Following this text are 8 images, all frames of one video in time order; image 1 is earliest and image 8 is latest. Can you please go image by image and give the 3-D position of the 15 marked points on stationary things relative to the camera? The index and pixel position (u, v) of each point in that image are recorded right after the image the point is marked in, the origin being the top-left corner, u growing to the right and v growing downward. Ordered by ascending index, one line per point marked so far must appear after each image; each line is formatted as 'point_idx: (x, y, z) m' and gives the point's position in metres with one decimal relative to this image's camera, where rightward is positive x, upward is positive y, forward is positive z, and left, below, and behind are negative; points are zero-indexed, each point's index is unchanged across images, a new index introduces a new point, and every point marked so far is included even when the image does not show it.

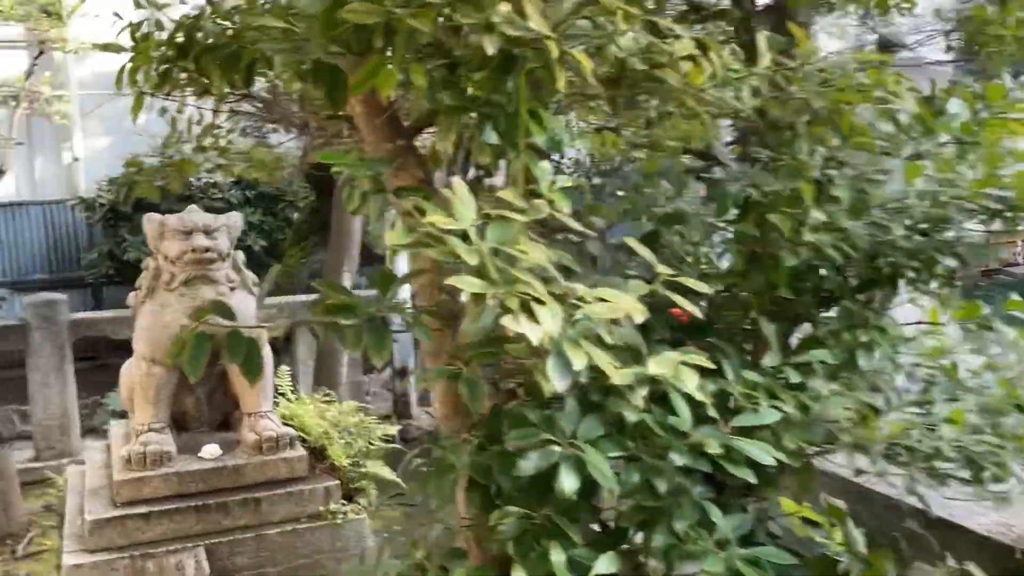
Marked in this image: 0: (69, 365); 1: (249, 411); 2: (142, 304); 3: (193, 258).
0: (-2.7, -0.5, +5.7) m
1: (-1.0, -0.5, +3.4) m
2: (-1.3, -0.1, +3.3) m
3: (-1.1, +0.1, +3.2) m
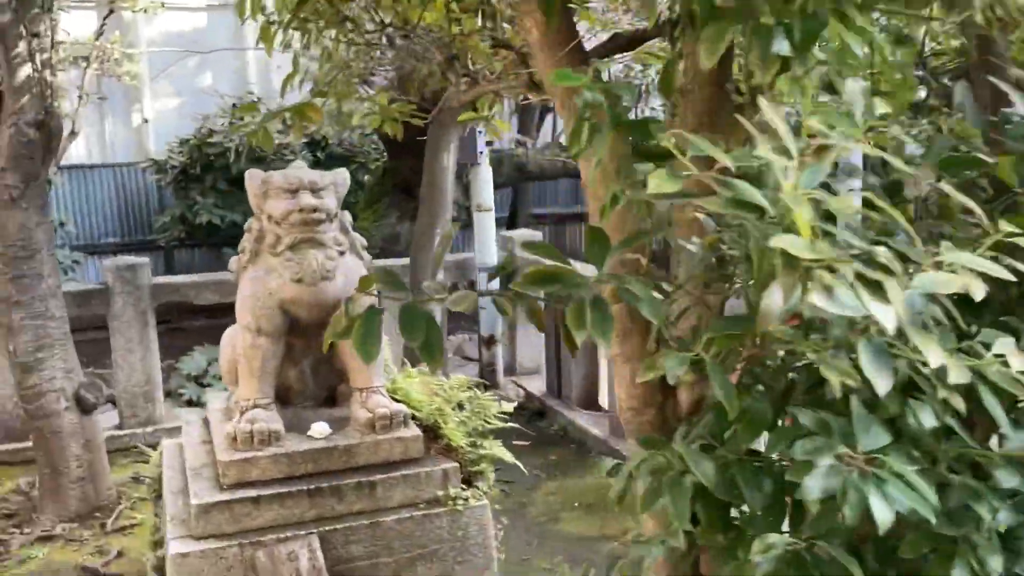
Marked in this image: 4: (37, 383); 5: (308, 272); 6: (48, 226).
0: (-2.2, -0.3, +5.5) m
1: (-0.5, -0.3, +3.1) m
2: (-0.9, +0.1, +3.0) m
3: (-0.7, +0.2, +2.9) m
4: (-2.2, -0.4, +4.3) m
5: (-0.7, +0.1, +2.9) m
6: (-2.2, +0.3, +4.3) m
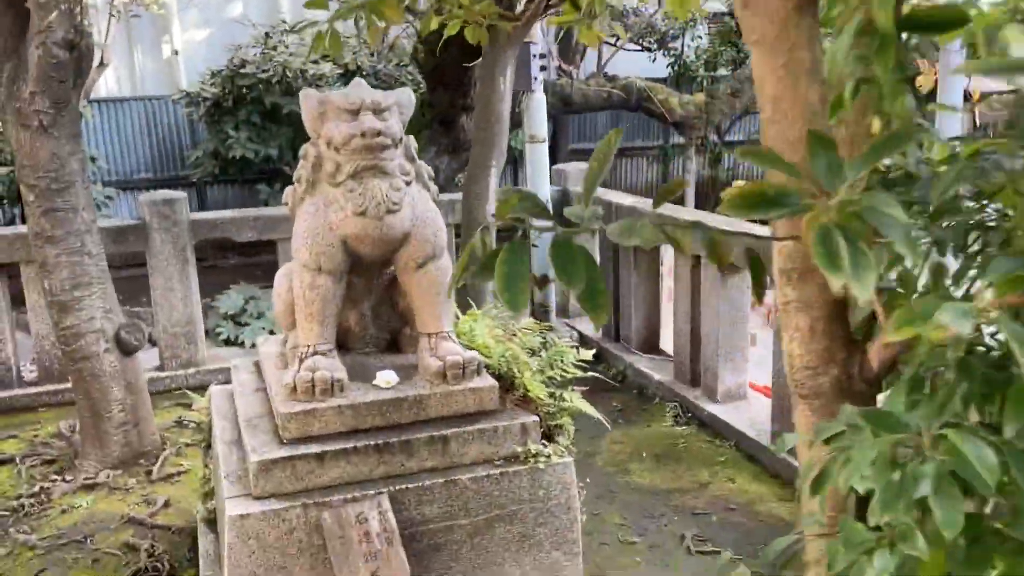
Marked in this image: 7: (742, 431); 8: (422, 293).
0: (-1.8, +0.1, +5.3) m
1: (-0.3, -0.1, +2.8) m
2: (-0.6, +0.3, +2.7) m
3: (-0.4, +0.4, +2.6) m
4: (-1.9, -0.2, +4.0) m
5: (-0.4, +0.2, +2.6) m
6: (-1.9, +0.6, +4.0) m
7: (+1.0, -0.6, +4.1) m
8: (-0.3, 0.0, +2.8) m
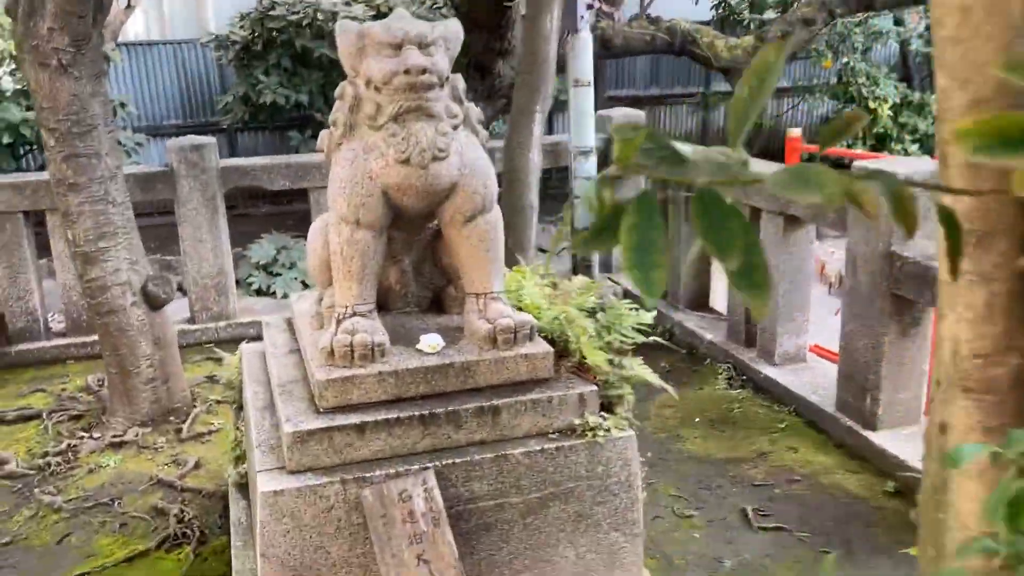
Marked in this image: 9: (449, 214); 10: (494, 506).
0: (-1.6, +0.4, +5.0) m
1: (-0.1, 0.0, +2.5) m
2: (-0.5, +0.4, +2.5) m
3: (-0.3, +0.5, +2.3) m
4: (-1.7, +0.1, +3.9) m
5: (-0.2, +0.4, +2.4) m
6: (-1.7, +0.8, +3.8) m
7: (+1.2, -0.4, +3.8) m
8: (-0.1, +0.1, +2.5) m
9: (-0.2, +0.2, +2.5) m
10: (0.0, -0.6, +2.4) m
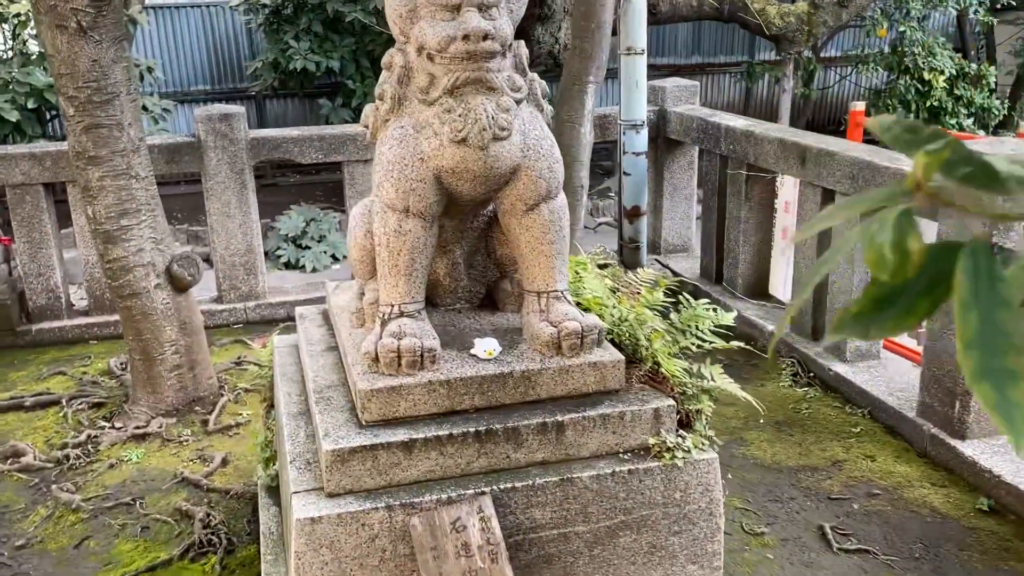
0: (-1.4, +0.5, +4.8) m
1: (+0.1, 0.0, +2.2) m
2: (-0.3, +0.4, +2.2) m
3: (-0.1, +0.5, +2.0) m
4: (-1.5, +0.1, +3.6) m
5: (-0.1, +0.4, +2.1) m
6: (-1.5, +0.9, +3.5) m
7: (+1.4, -0.4, +3.5) m
8: (0.0, +0.1, +2.2) m
9: (0.0, +0.2, +2.2) m
10: (+0.1, -0.6, +2.1) m
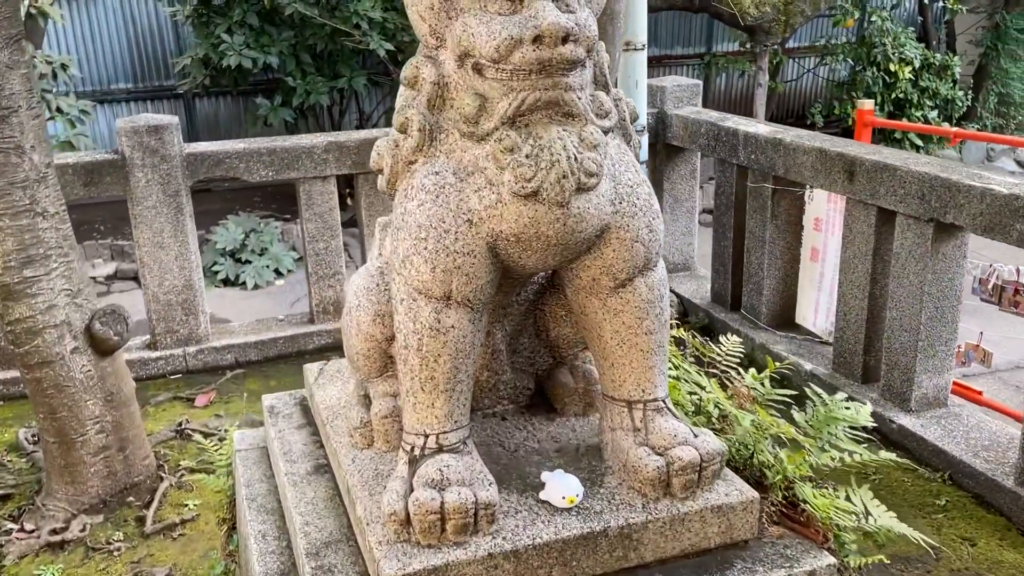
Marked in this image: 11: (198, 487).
0: (-1.4, +0.3, +4.0) m
1: (+0.2, -0.2, +1.6) m
2: (-0.2, +0.2, +1.5) m
3: (0.0, +0.3, +1.3) m
4: (-1.5, -0.1, +2.8) m
5: (+0.1, +0.2, +1.4) m
6: (-1.4, +0.6, +2.7) m
7: (+1.5, -0.6, +2.9) m
8: (+0.2, -0.1, +1.5) m
9: (+0.1, 0.0, +1.5) m
10: (+0.3, -0.7, +1.4) m
11: (-1.1, -0.7, +3.2) m
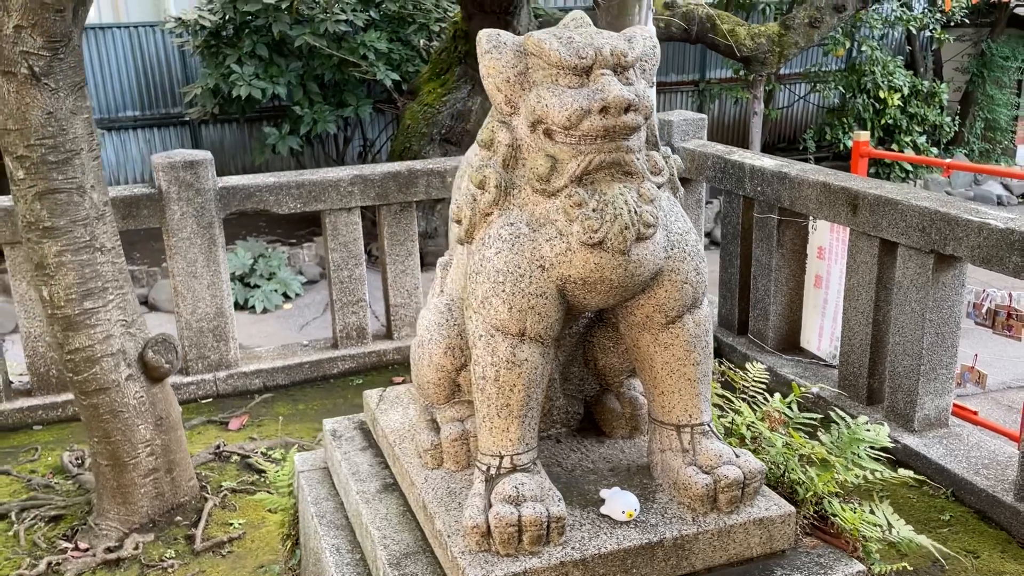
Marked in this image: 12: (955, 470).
0: (-1.3, +0.2, +4.2) m
1: (+0.3, -0.3, +1.8) m
2: (-0.1, +0.1, +1.7) m
3: (+0.2, +0.3, +1.5) m
4: (-1.4, -0.2, +3.0) m
5: (+0.2, +0.1, +1.6) m
6: (-1.3, +0.6, +2.9) m
7: (+1.6, -0.6, +3.1) m
8: (+0.3, -0.1, +1.7) m
9: (+0.2, 0.0, +1.7) m
10: (+0.4, -0.8, +1.6) m
11: (-1.0, -0.8, +3.4) m
12: (+1.5, -0.6, +3.2) m
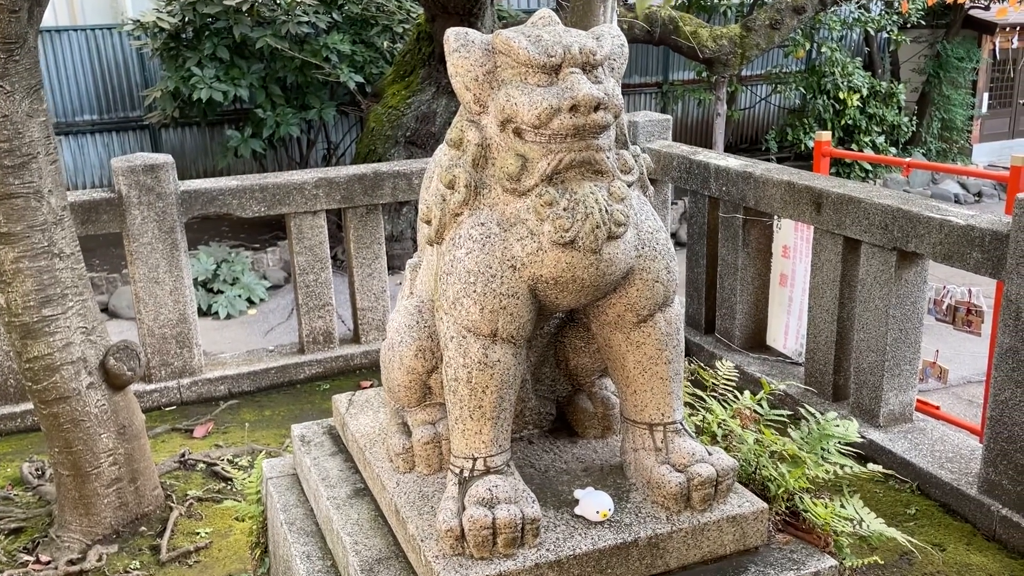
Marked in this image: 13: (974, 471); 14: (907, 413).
0: (-1.5, +0.1, +4.1) m
1: (+0.3, -0.3, +1.8) m
2: (-0.1, +0.1, +1.6) m
3: (+0.1, +0.3, +1.5) m
4: (-1.5, -0.2, +2.9) m
5: (+0.1, +0.1, +1.6) m
6: (-1.5, +0.5, +2.8) m
7: (+1.5, -0.6, +3.2) m
8: (+0.2, -0.1, +1.7) m
9: (+0.2, 0.0, +1.7) m
10: (+0.3, -0.8, +1.6) m
11: (-1.1, -0.8, +3.3) m
12: (+1.4, -0.6, +3.2) m
13: (+1.5, -0.6, +3.0) m
14: (+1.5, -0.5, +3.5) m
